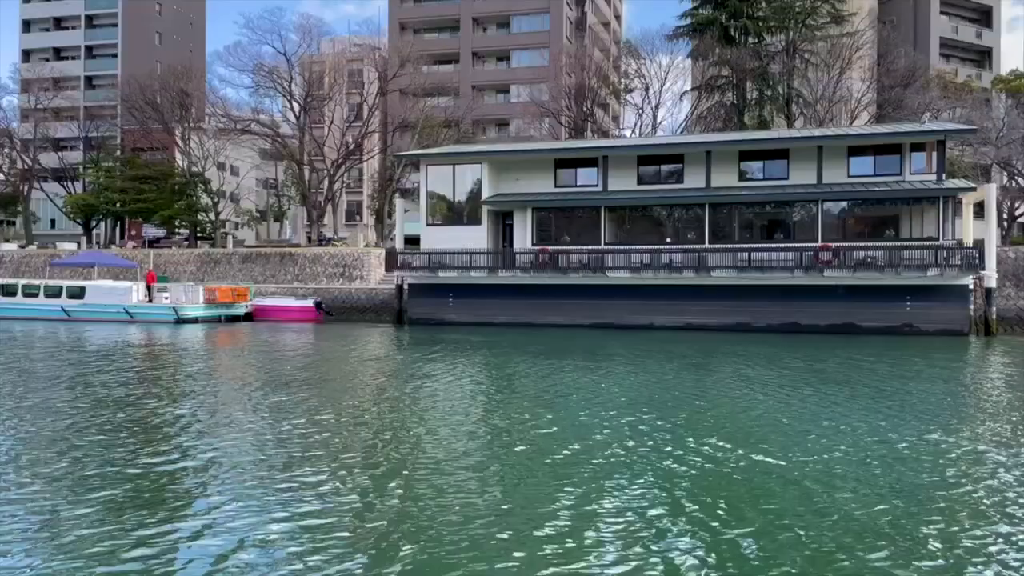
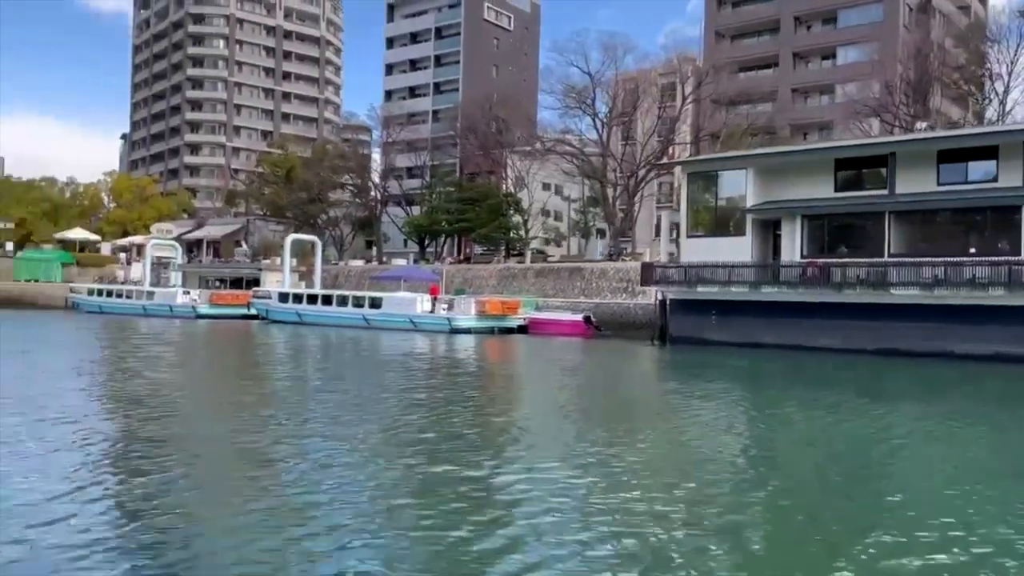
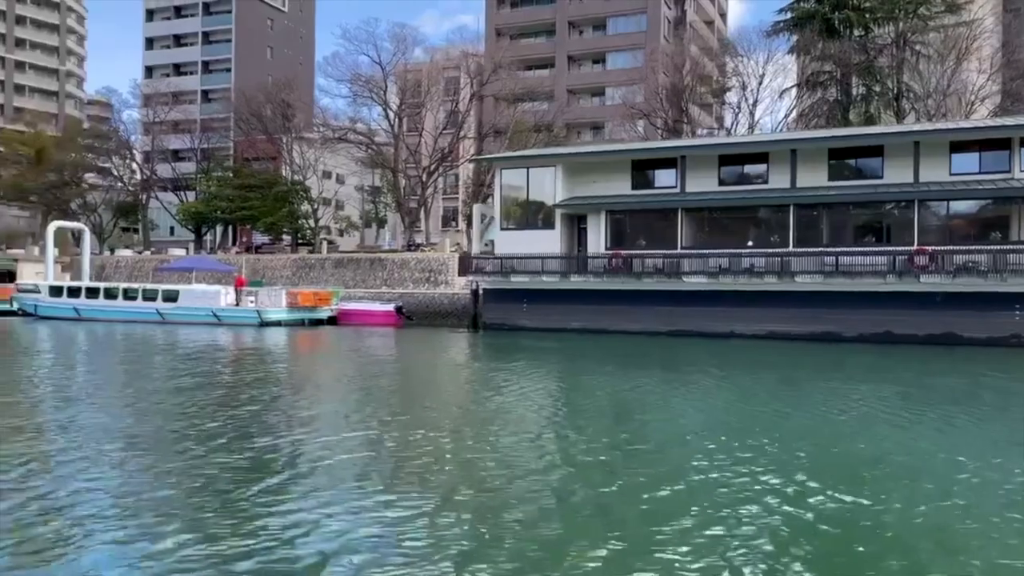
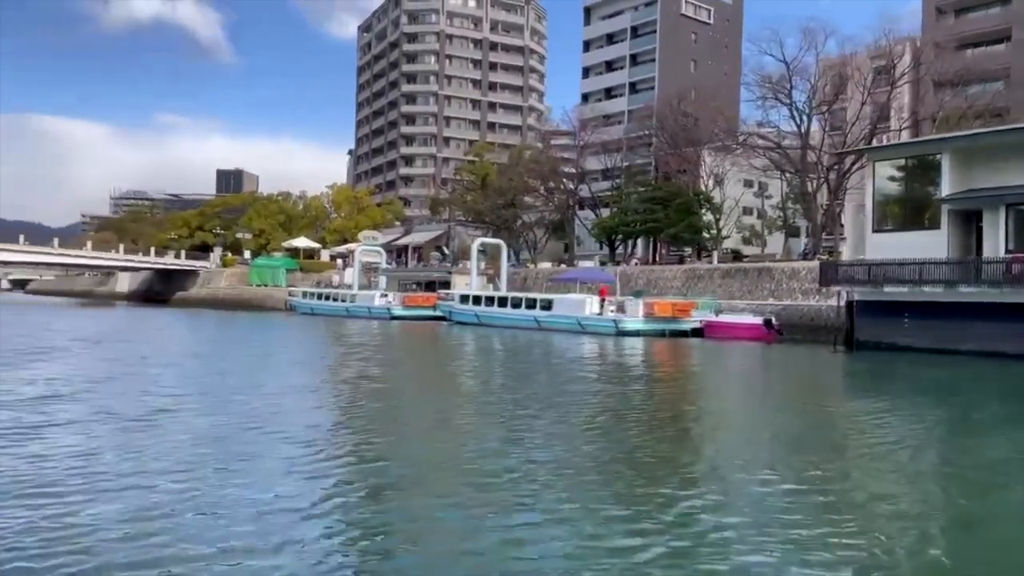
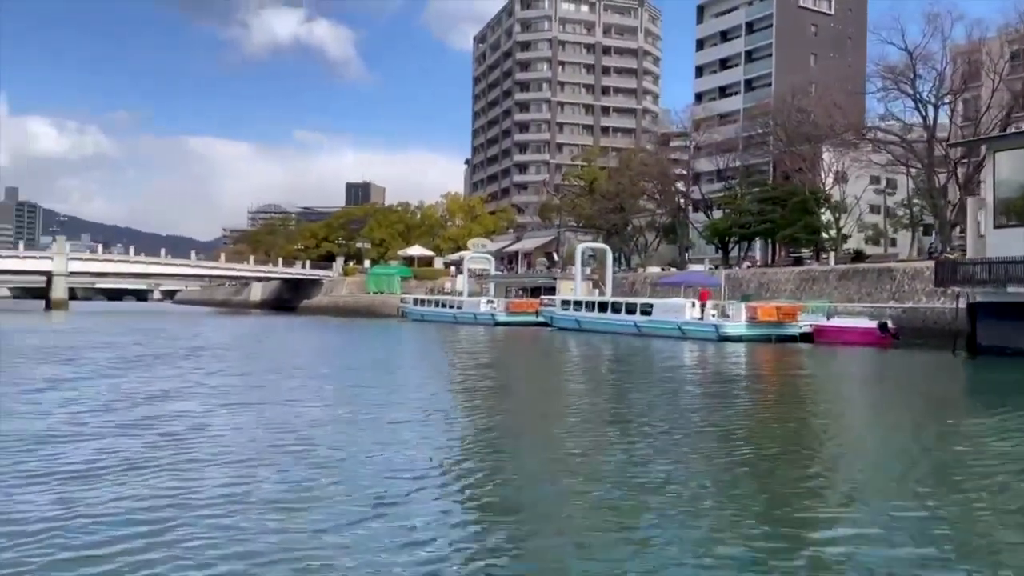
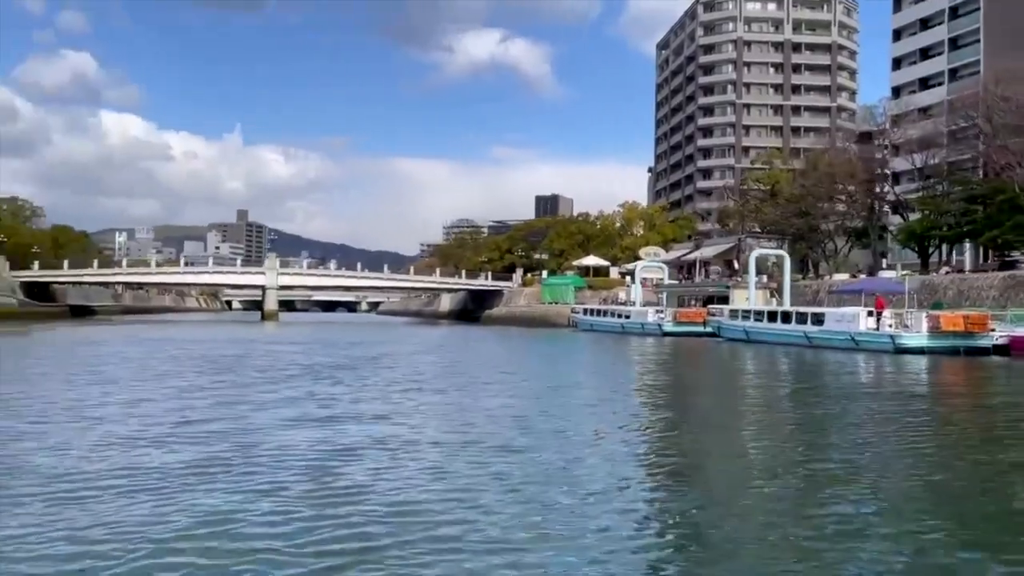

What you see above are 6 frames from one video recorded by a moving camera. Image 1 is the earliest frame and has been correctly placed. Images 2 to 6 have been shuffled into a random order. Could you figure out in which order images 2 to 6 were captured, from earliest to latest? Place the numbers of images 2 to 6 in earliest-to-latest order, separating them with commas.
3, 2, 4, 5, 6
